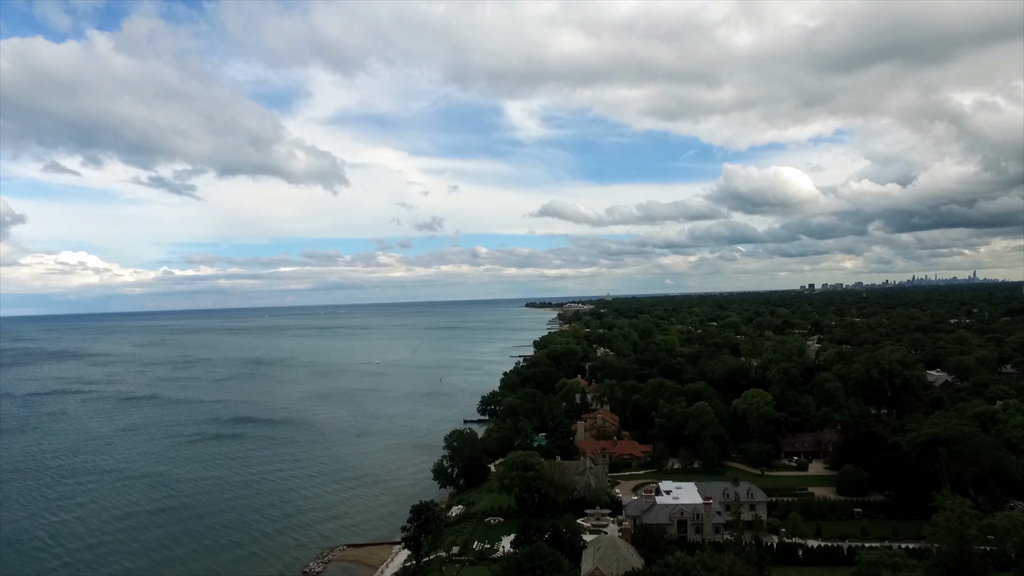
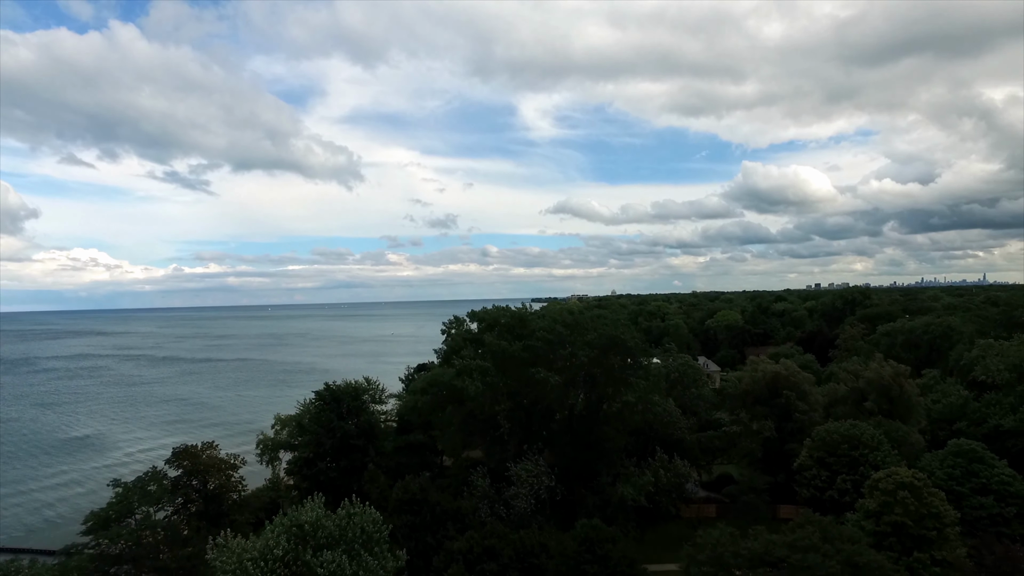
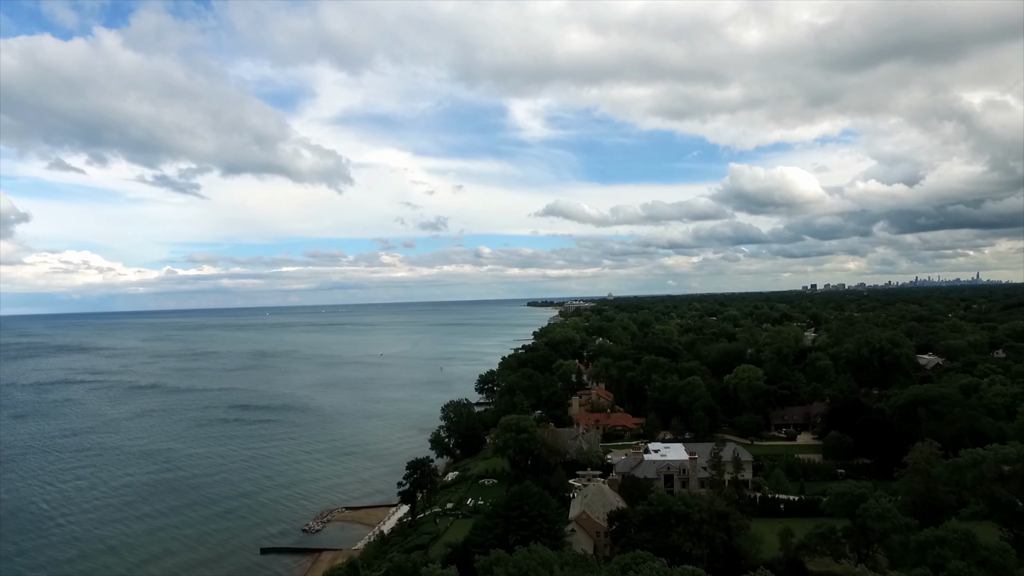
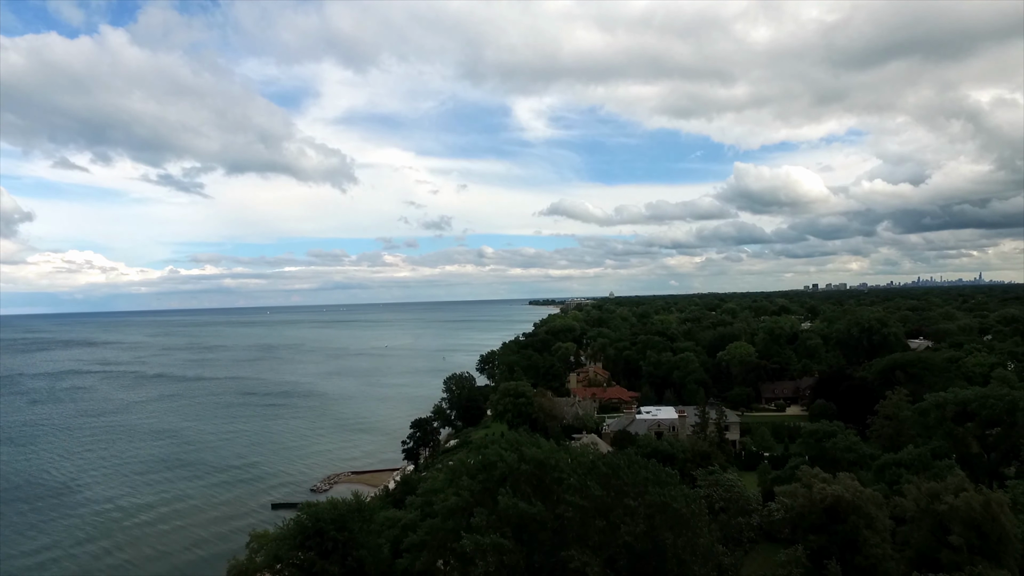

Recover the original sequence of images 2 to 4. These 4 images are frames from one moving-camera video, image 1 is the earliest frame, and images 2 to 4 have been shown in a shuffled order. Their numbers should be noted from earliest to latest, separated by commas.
3, 4, 2
